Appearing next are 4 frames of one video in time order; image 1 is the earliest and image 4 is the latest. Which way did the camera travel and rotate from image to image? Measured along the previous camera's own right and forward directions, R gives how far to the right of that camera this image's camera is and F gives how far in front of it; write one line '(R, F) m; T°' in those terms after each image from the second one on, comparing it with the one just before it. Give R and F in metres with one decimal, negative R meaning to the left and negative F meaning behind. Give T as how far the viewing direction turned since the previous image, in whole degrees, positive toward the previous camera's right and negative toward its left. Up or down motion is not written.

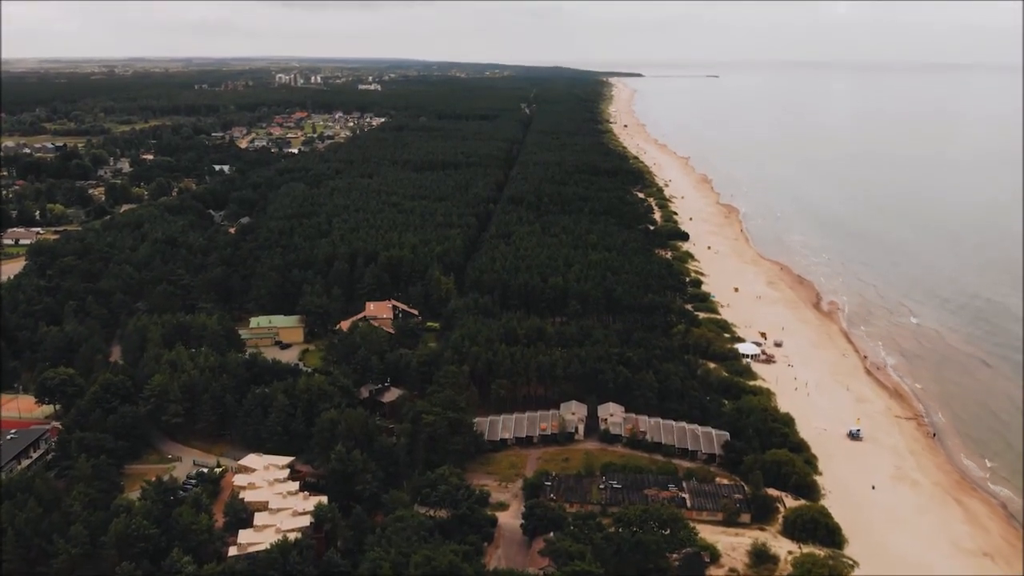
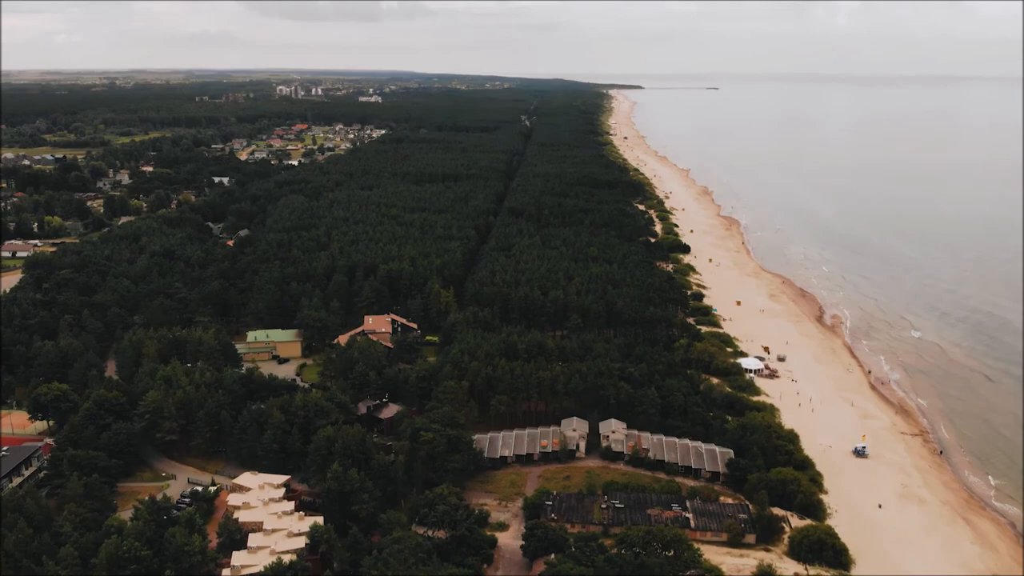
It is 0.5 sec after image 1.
(0.0, +0.9) m; 0°
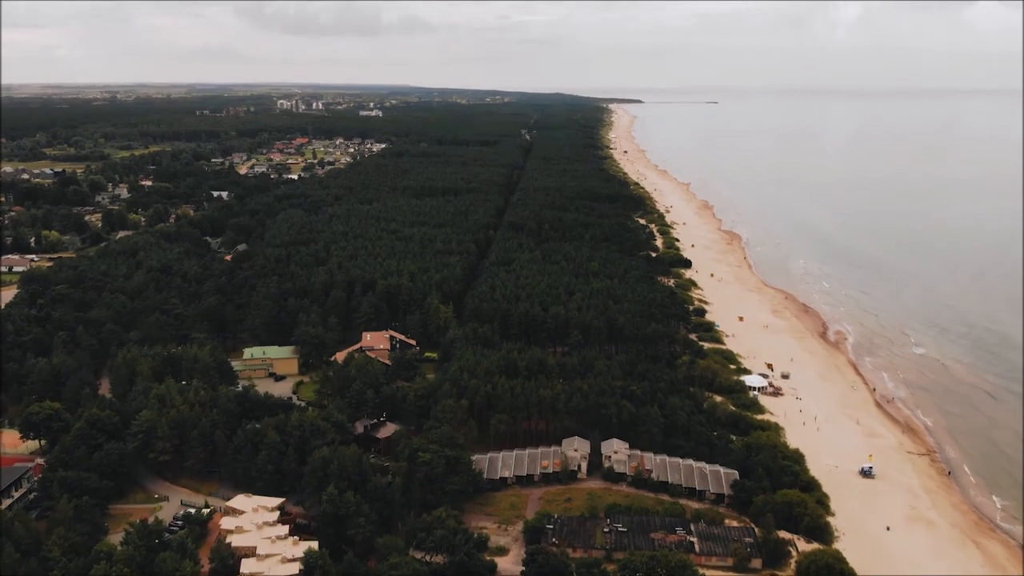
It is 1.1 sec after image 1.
(0.0, +1.0) m; 0°
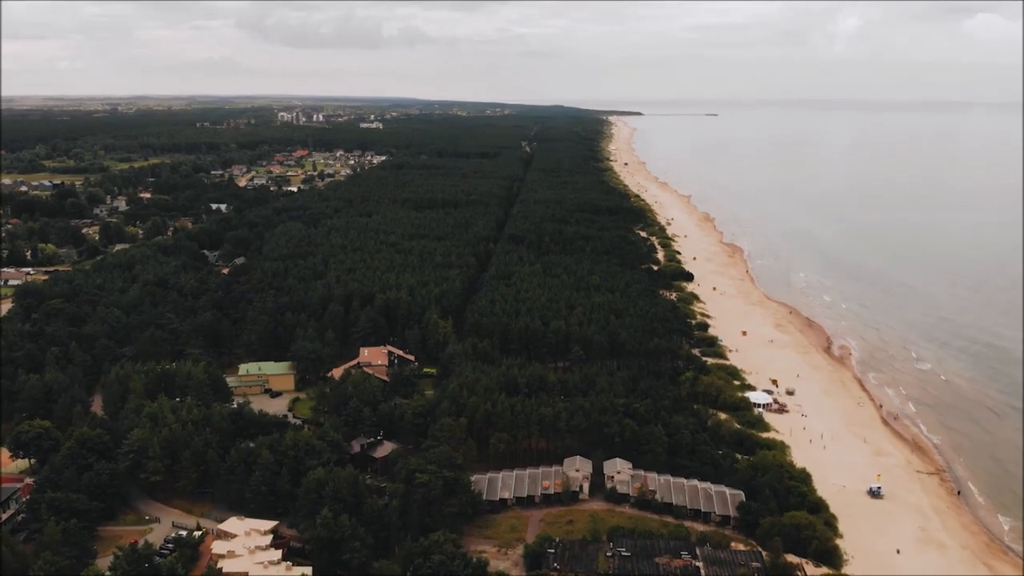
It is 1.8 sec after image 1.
(0.0, +1.2) m; 0°
